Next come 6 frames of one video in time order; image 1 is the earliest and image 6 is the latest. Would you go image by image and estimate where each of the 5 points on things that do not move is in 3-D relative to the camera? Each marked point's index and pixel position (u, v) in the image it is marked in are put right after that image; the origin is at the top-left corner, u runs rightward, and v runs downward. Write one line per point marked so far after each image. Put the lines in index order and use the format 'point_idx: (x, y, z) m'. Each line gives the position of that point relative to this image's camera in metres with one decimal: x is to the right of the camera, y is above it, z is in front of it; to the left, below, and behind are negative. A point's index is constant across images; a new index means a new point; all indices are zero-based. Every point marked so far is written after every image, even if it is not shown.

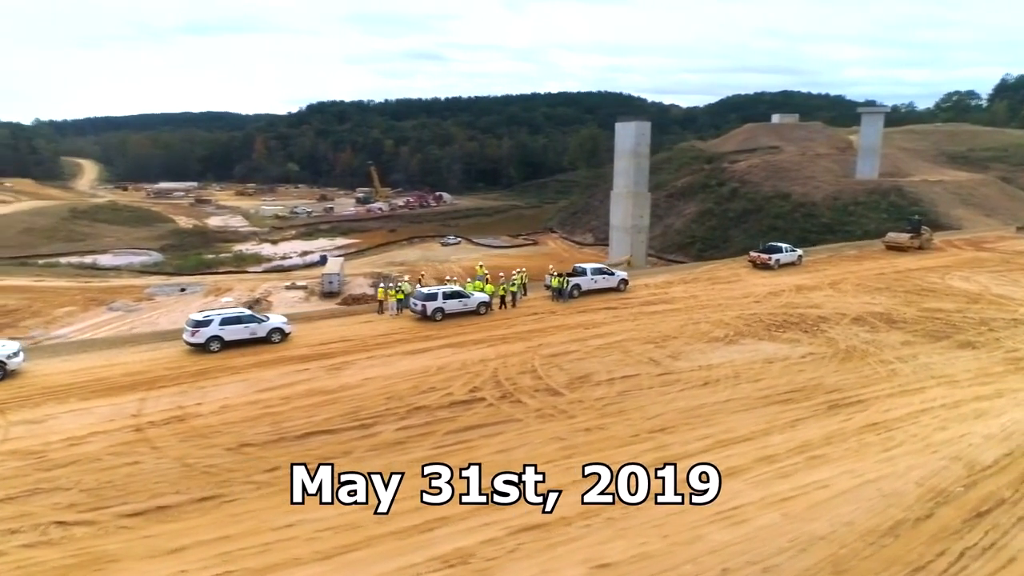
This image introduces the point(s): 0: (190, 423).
0: (-7.8, -3.3, +17.4) m
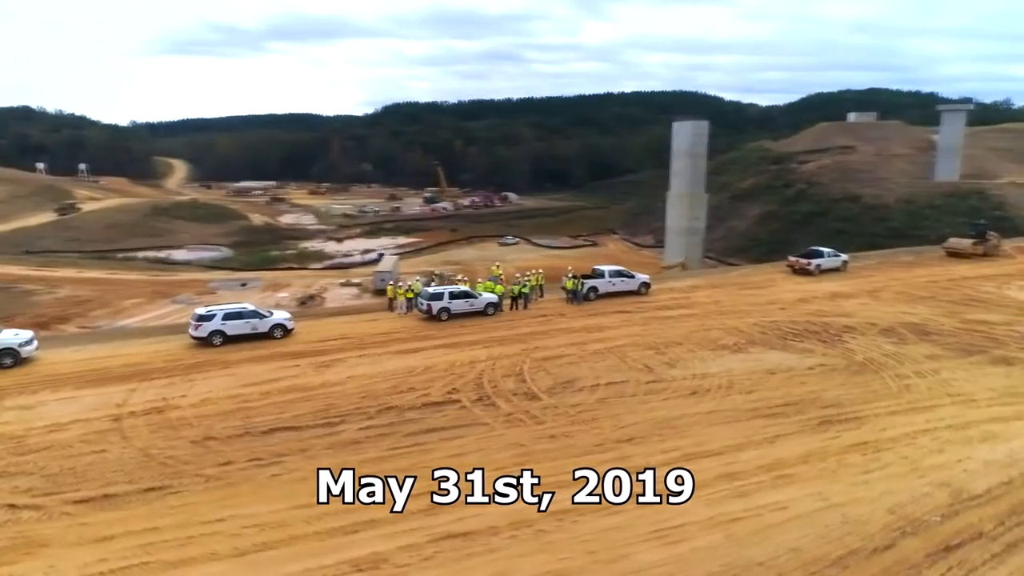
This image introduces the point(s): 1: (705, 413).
0: (-8.6, -3.1, +17.9) m
1: (+4.8, -3.1, +18.1) m
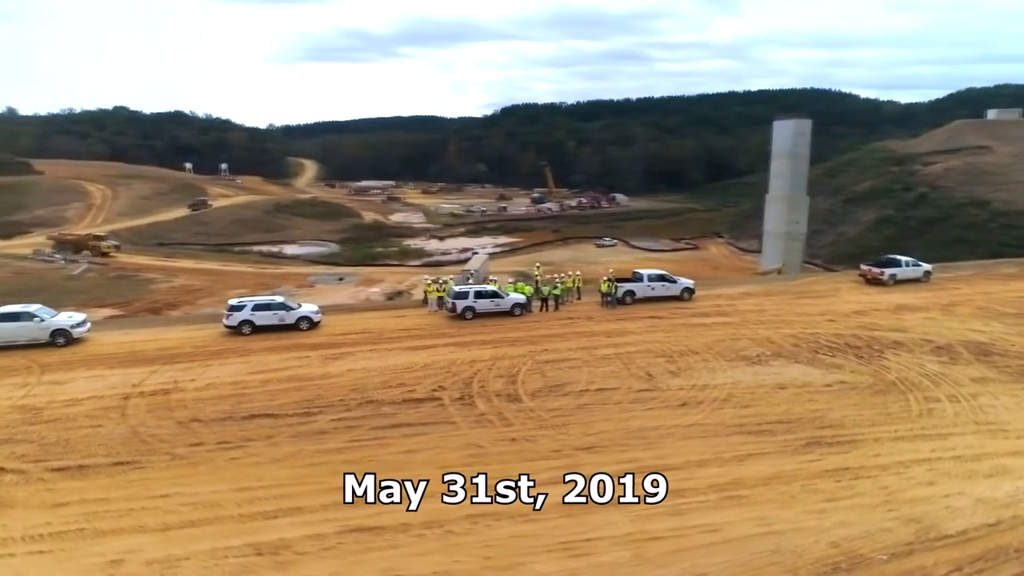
0: (-9.2, -2.9, +19.2) m
1: (+4.1, -3.3, +17.3) m
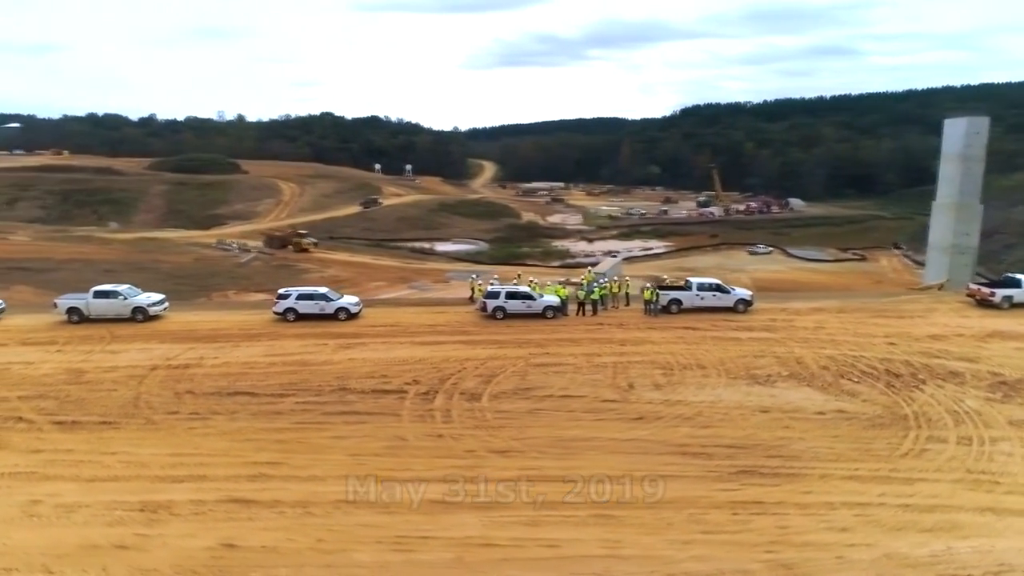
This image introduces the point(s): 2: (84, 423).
0: (-9.8, -2.5, +21.8) m
1: (+2.5, -3.5, +16.6) m
2: (-10.6, -3.3, +17.8) m
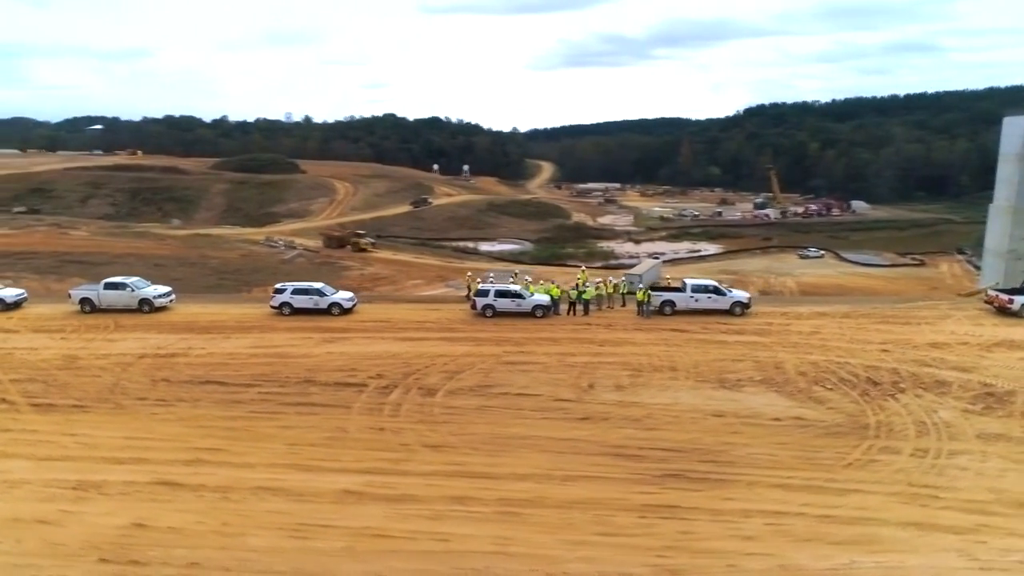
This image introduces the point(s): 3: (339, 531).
0: (-10.7, -2.2, +22.7) m
1: (+1.0, -3.4, +16.5) m
2: (-11.9, -3.1, +18.8) m
3: (-3.0, -4.2, +12.5) m
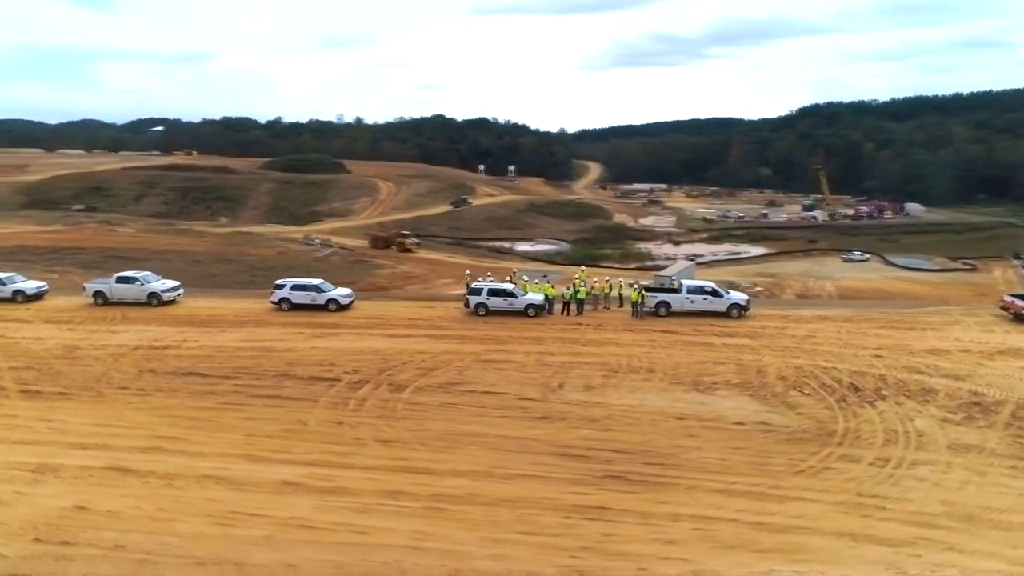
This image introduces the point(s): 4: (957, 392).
0: (-11.3, -2.1, +23.5) m
1: (0.0, -3.4, +16.4) m
2: (-12.8, -2.9, +19.7) m
3: (-4.3, -4.1, +12.7) m
4: (+12.0, -2.8, +19.3) m
